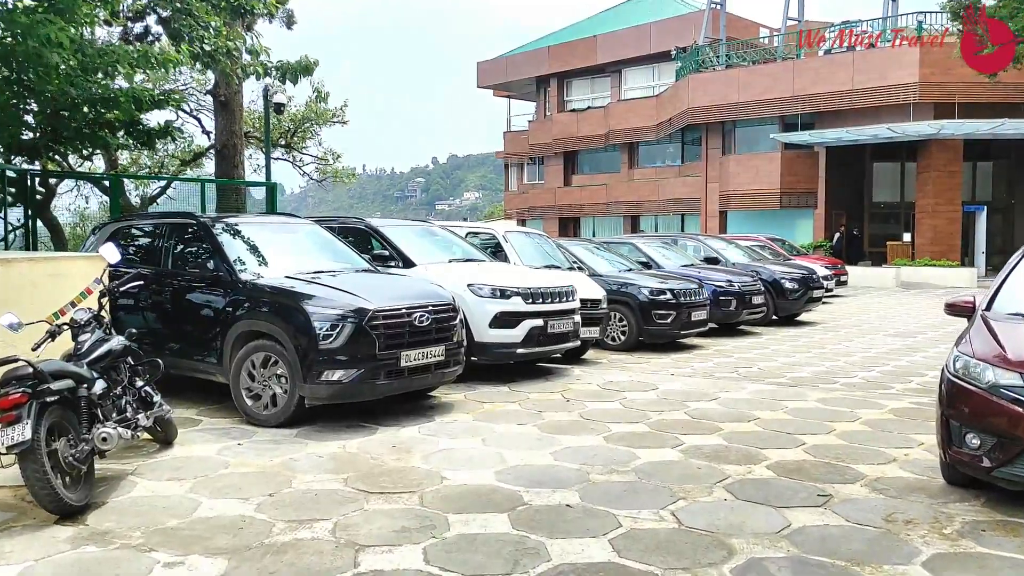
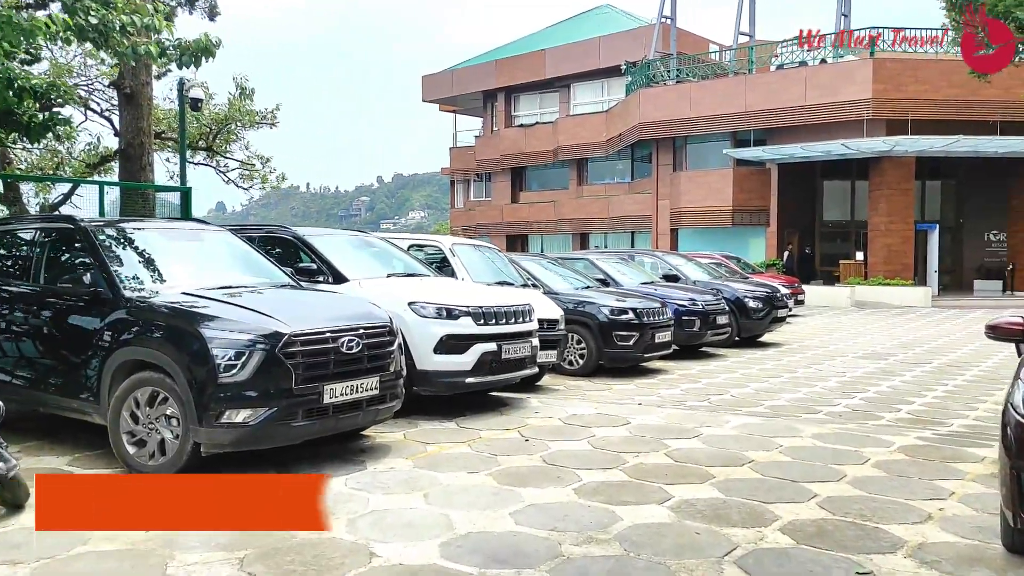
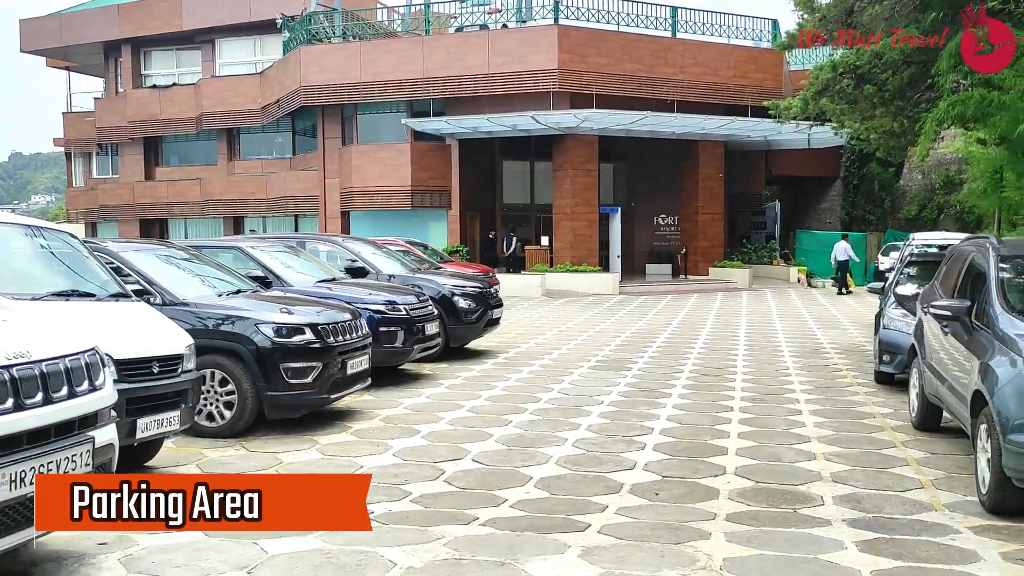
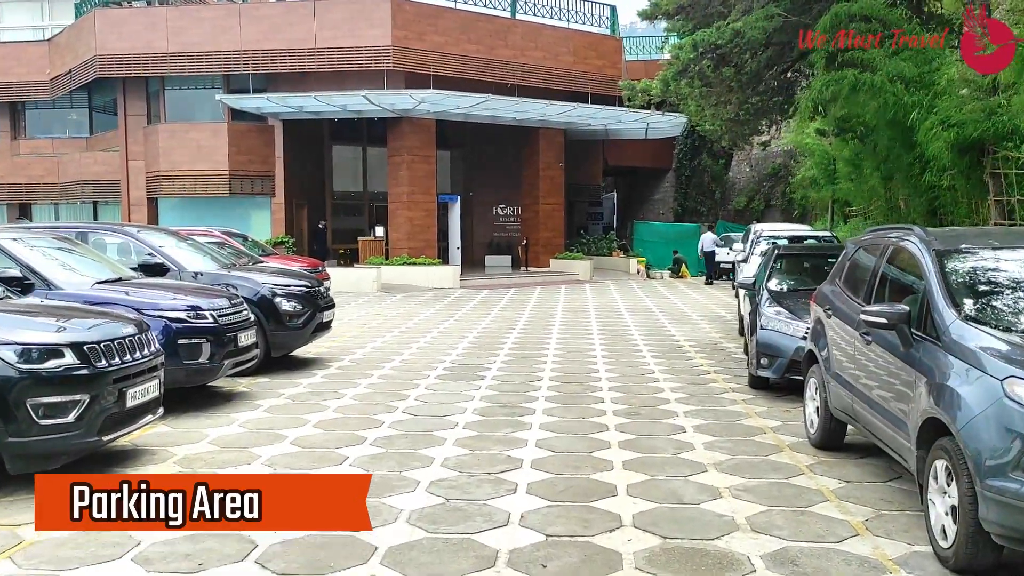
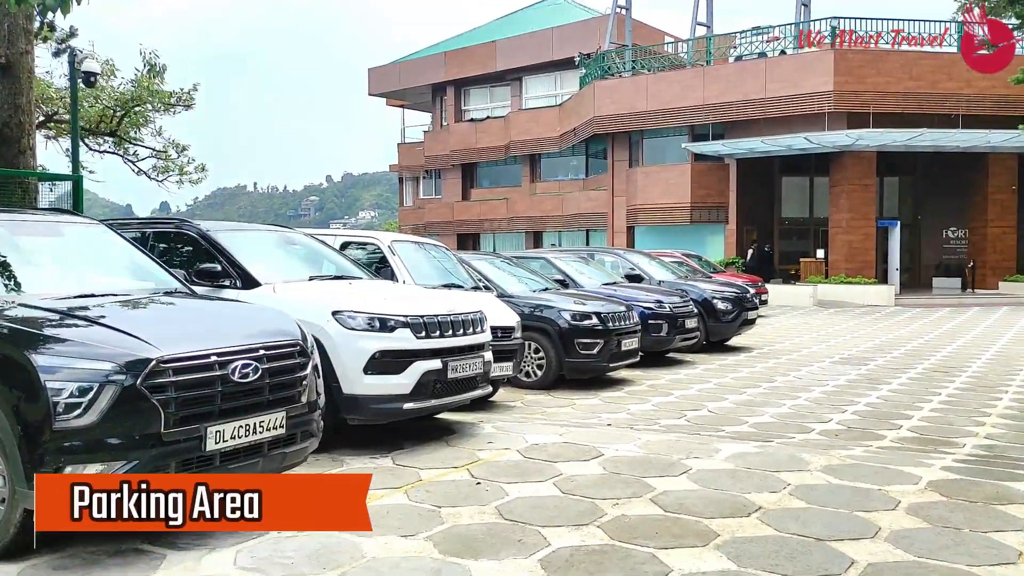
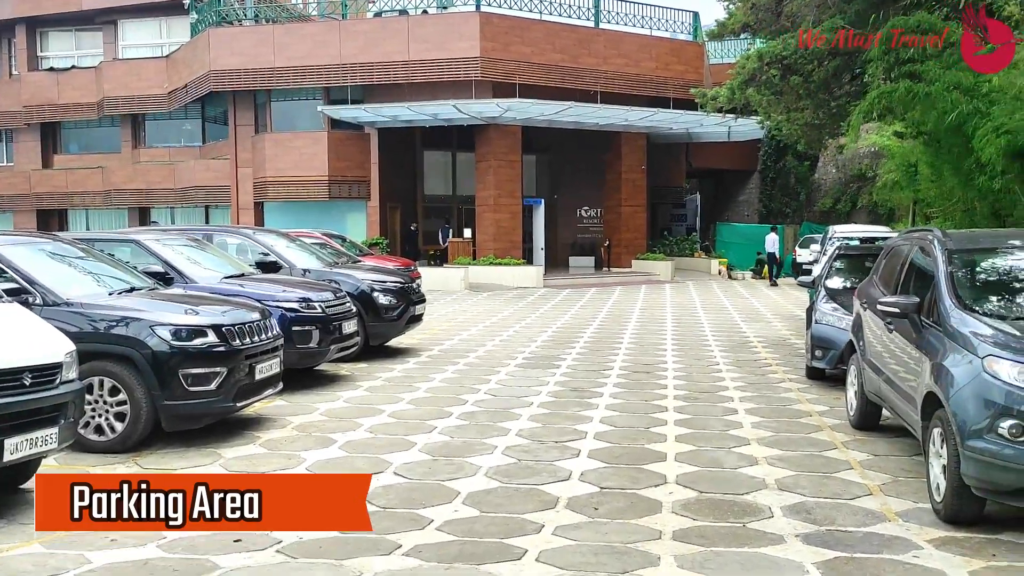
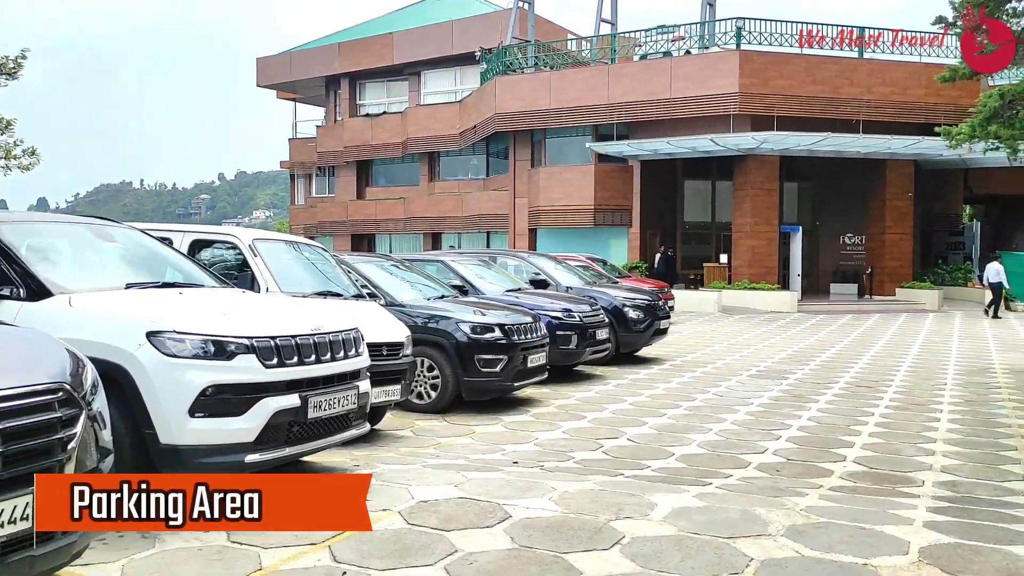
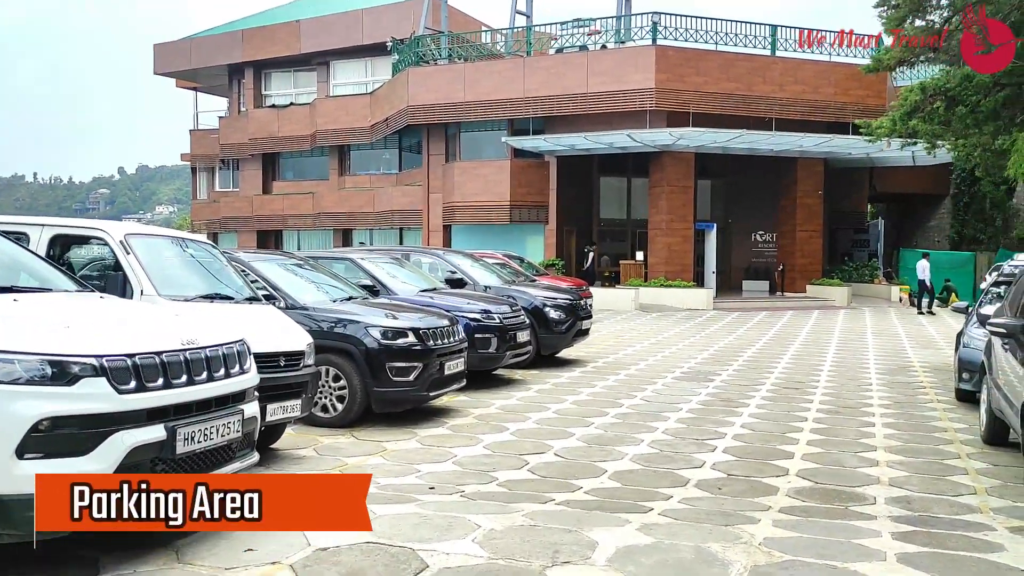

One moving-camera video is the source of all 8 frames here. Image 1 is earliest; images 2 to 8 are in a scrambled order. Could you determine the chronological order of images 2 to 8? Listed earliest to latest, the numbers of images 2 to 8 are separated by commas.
2, 5, 7, 8, 3, 6, 4
